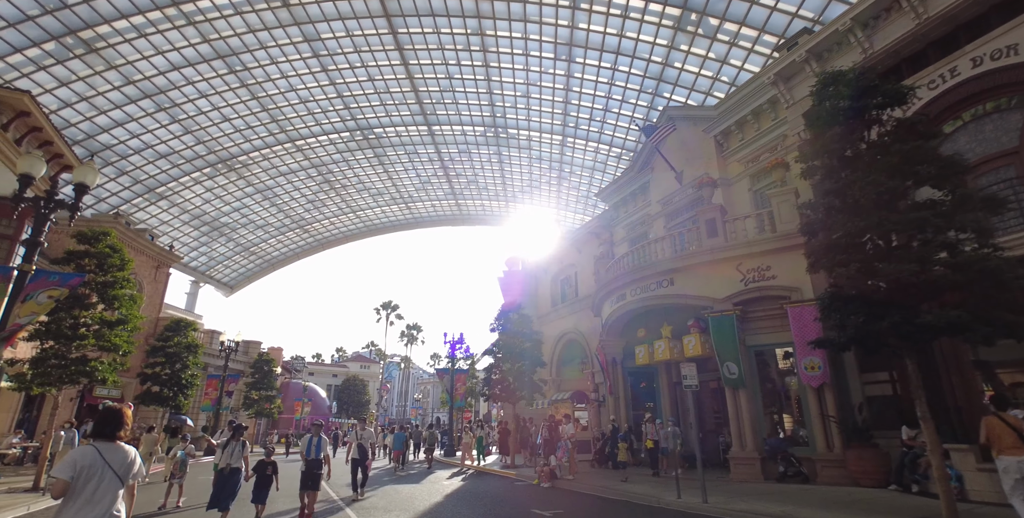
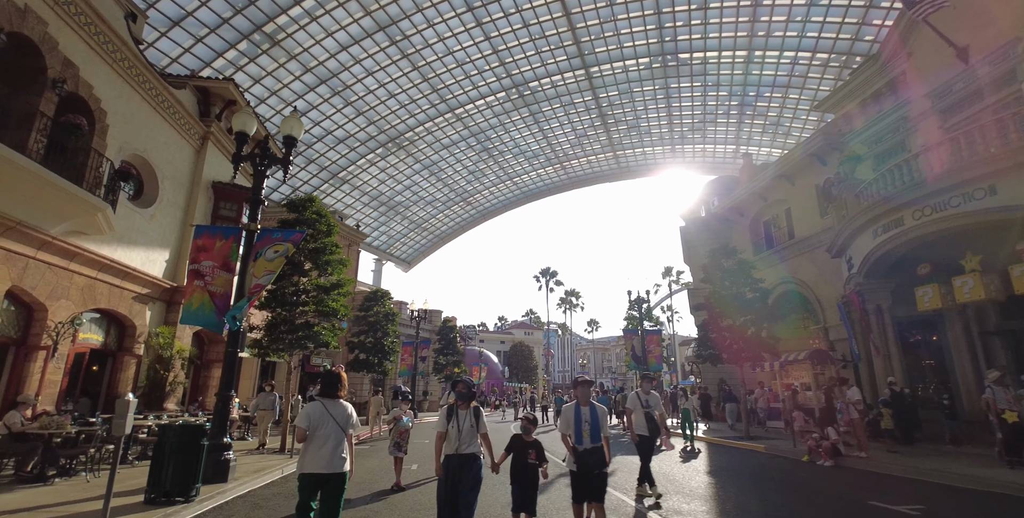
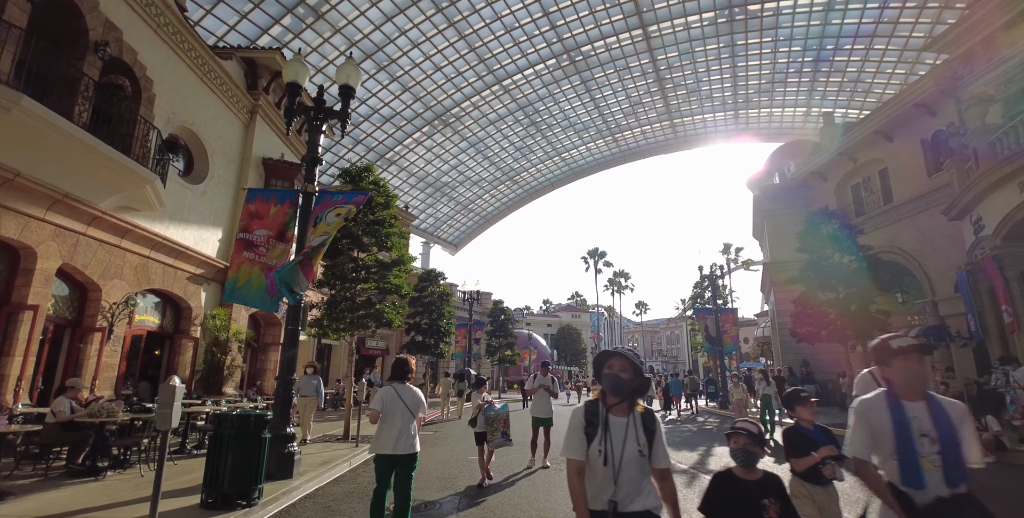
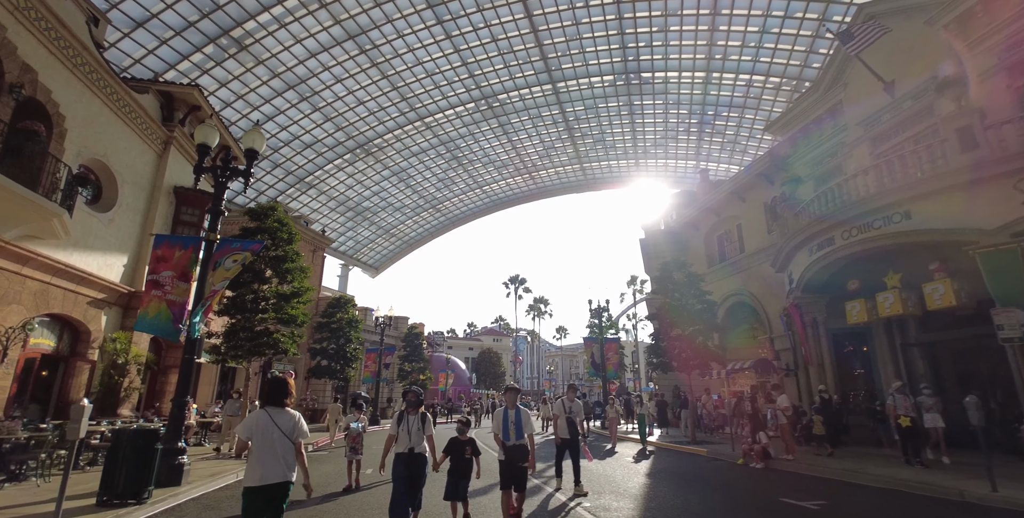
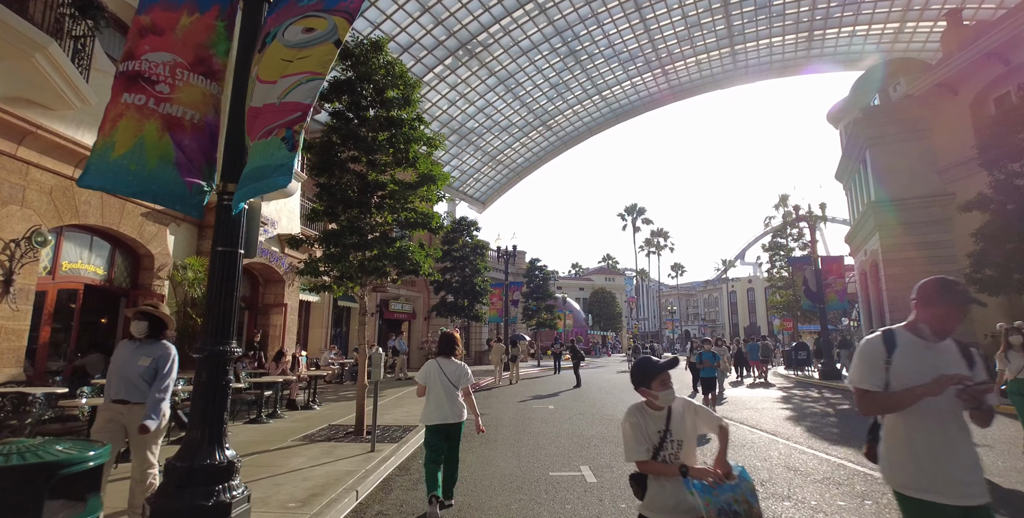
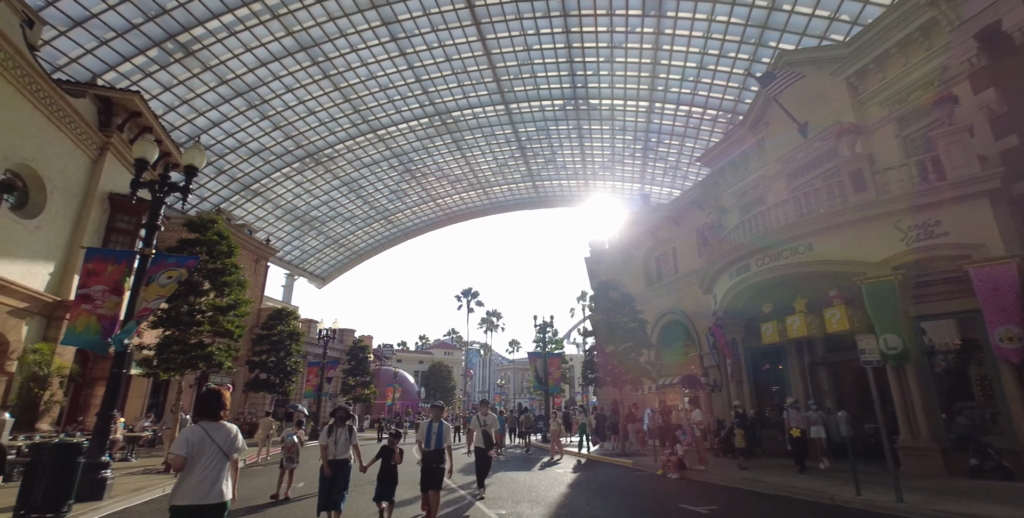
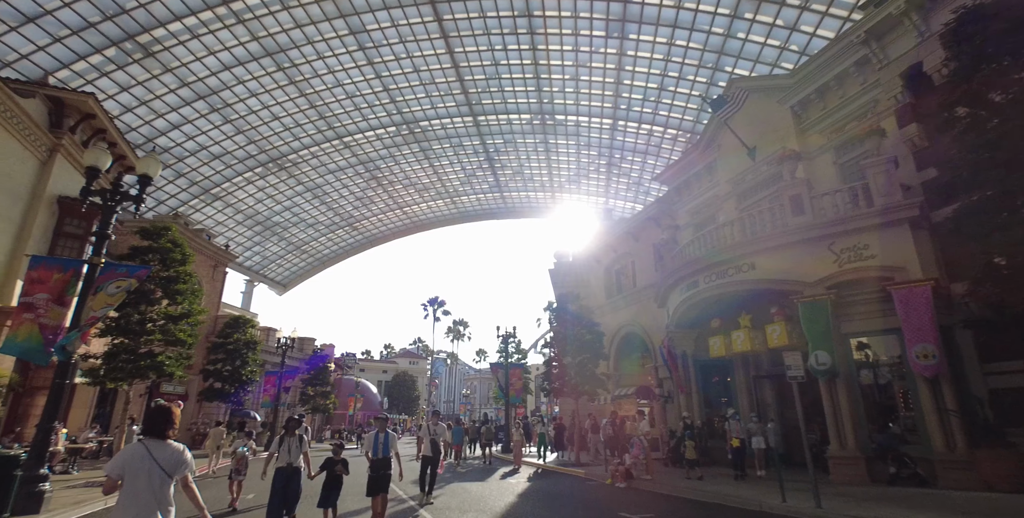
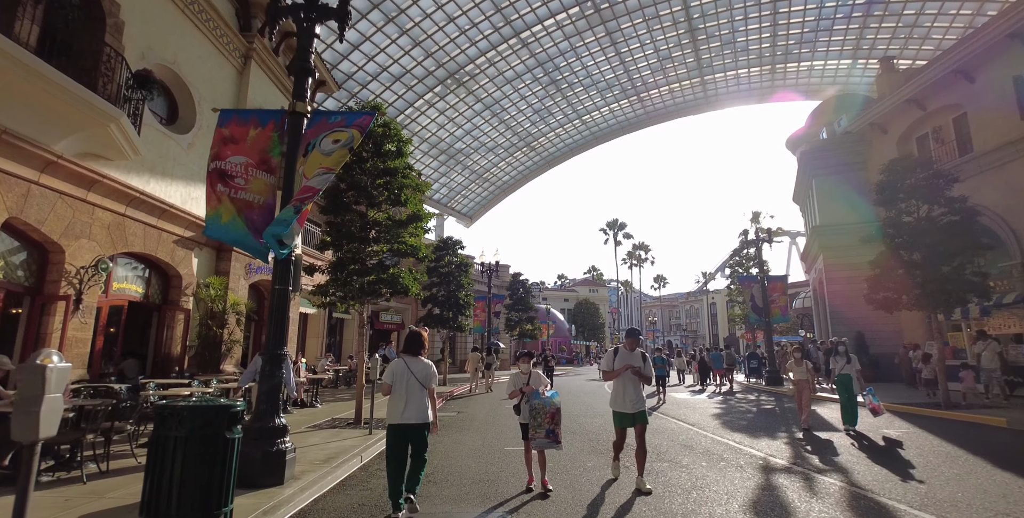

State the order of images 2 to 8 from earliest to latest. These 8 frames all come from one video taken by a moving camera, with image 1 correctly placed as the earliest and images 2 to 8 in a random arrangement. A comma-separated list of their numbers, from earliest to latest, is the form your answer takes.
7, 6, 4, 2, 3, 8, 5
